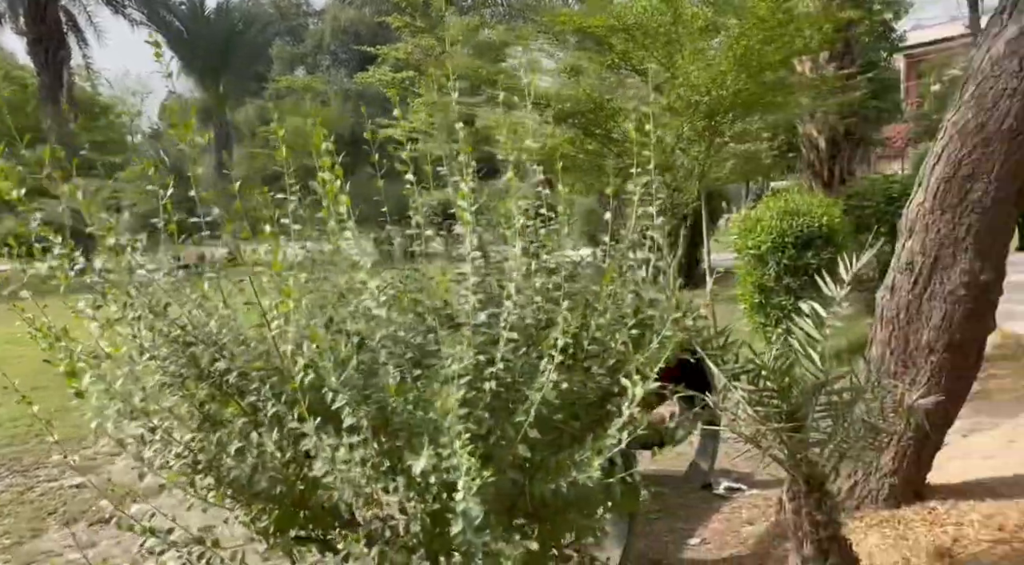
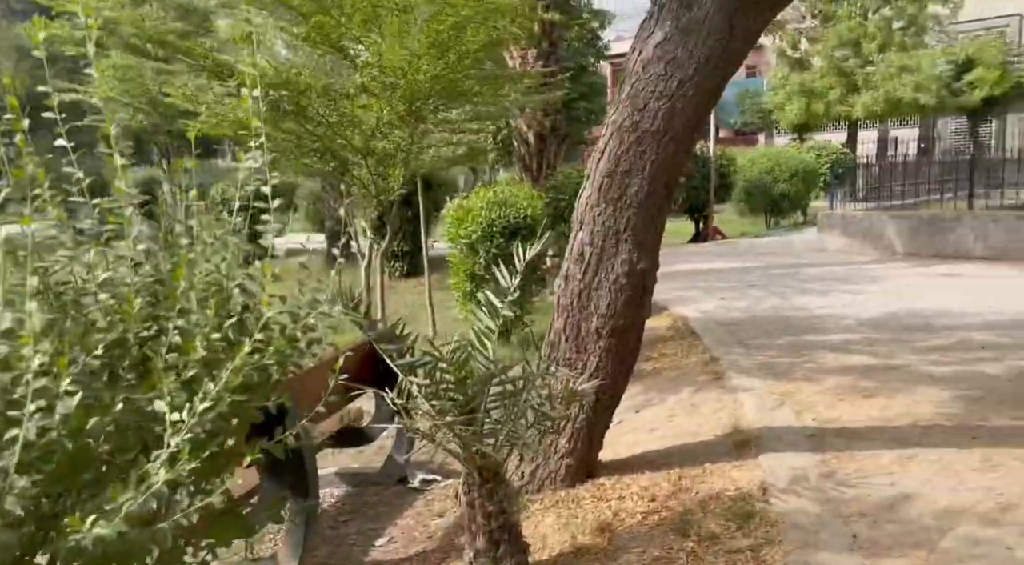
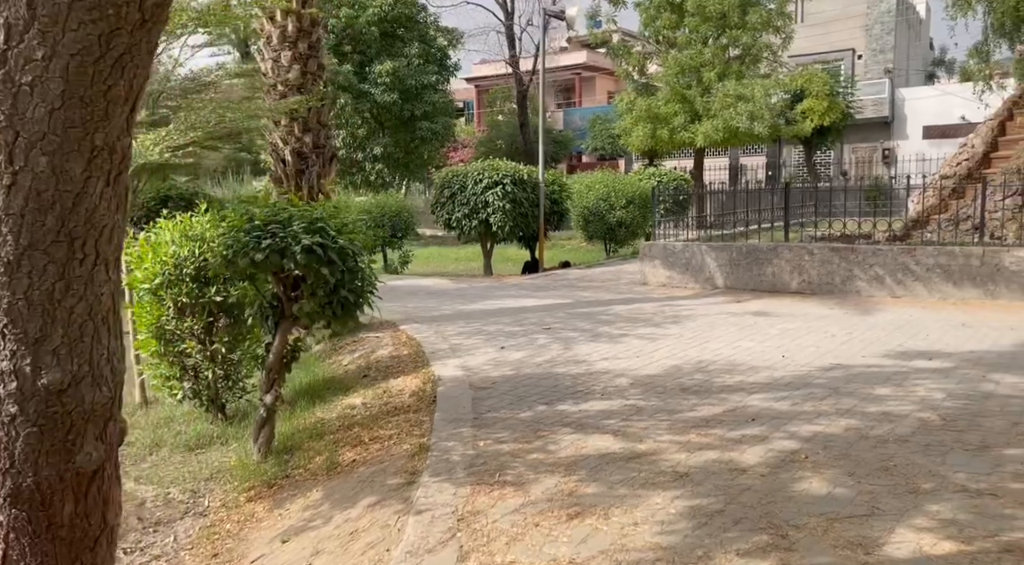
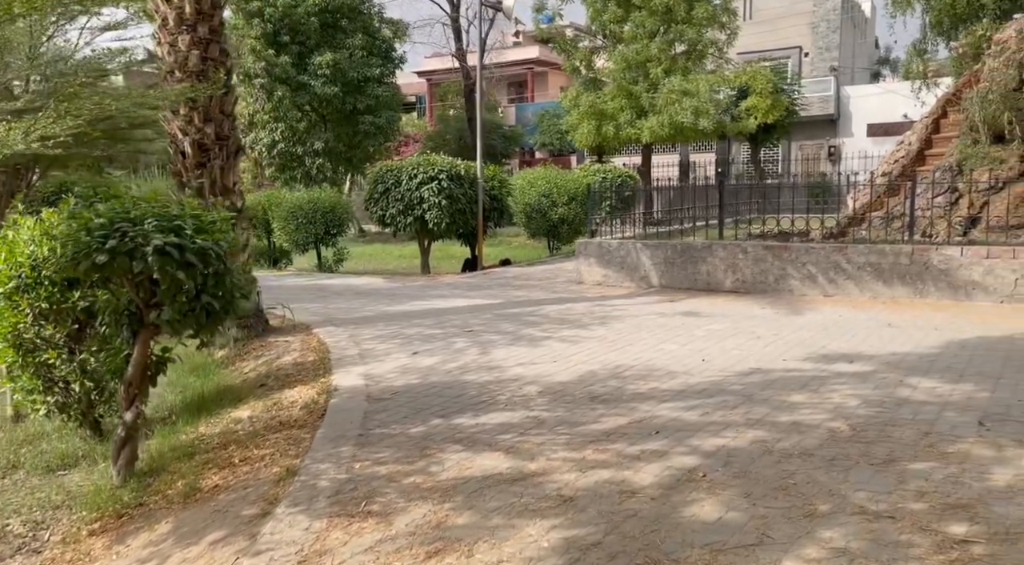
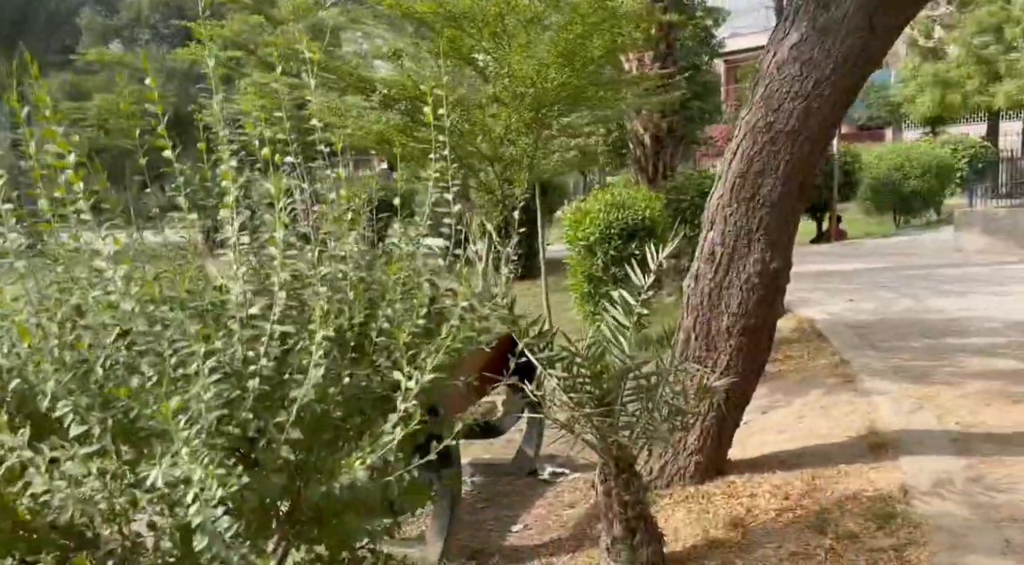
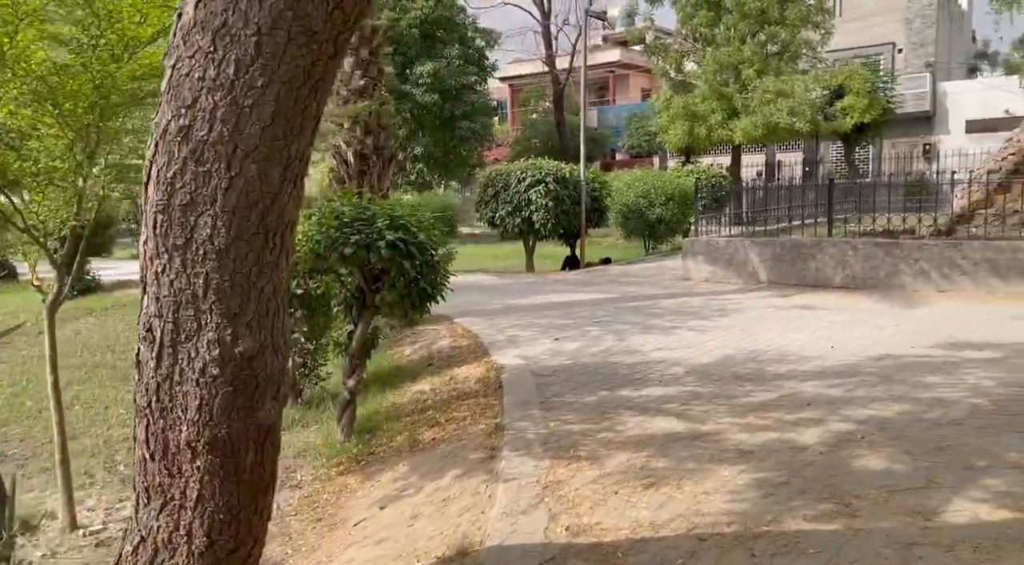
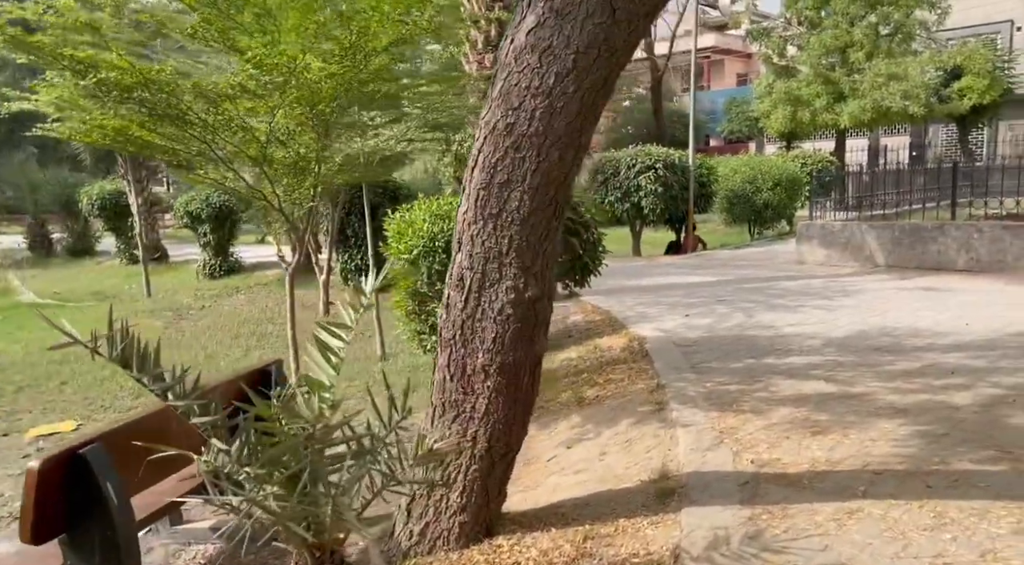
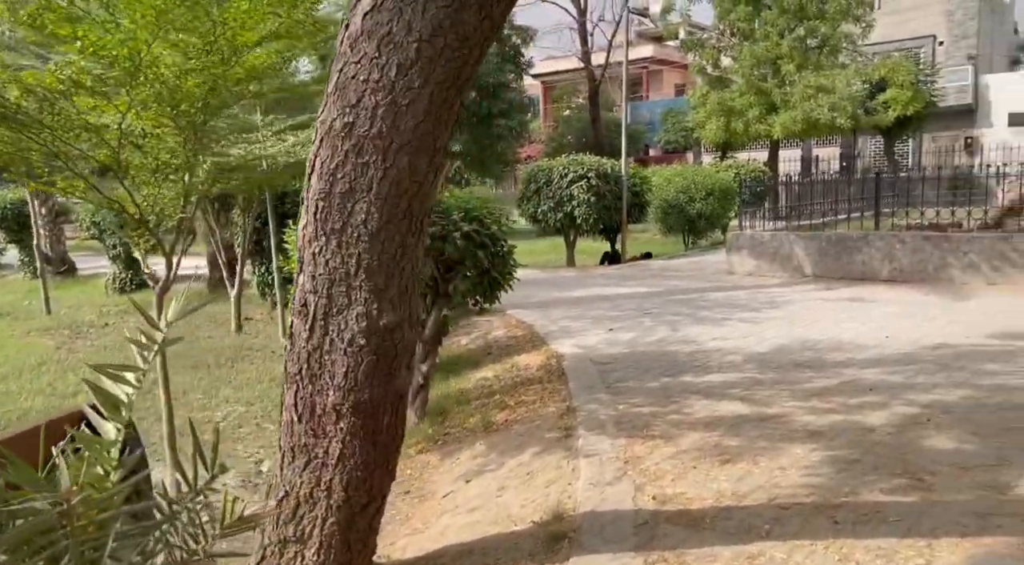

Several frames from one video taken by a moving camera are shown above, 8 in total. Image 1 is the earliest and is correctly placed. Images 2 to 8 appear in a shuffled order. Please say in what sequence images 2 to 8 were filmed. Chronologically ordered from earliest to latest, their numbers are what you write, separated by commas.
5, 2, 7, 8, 6, 3, 4
